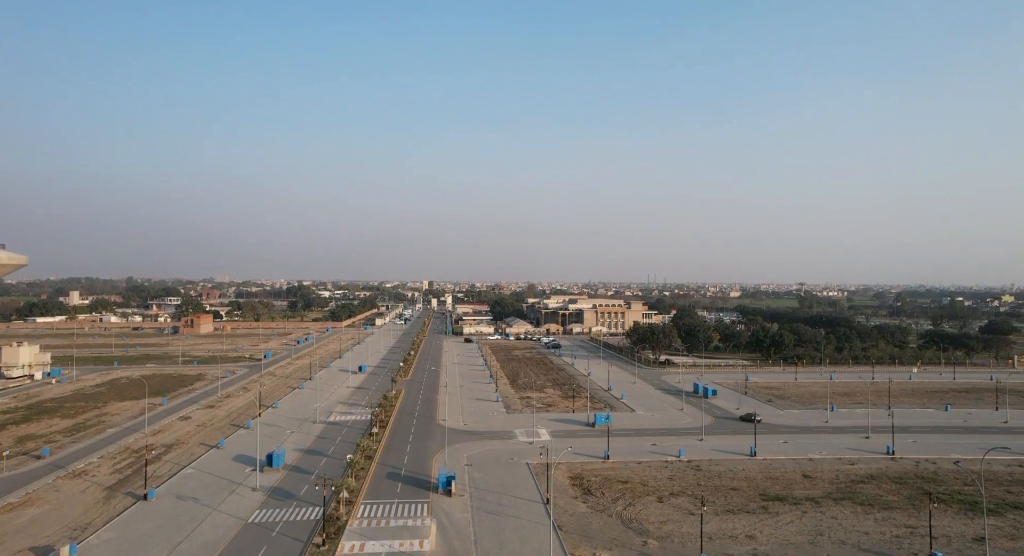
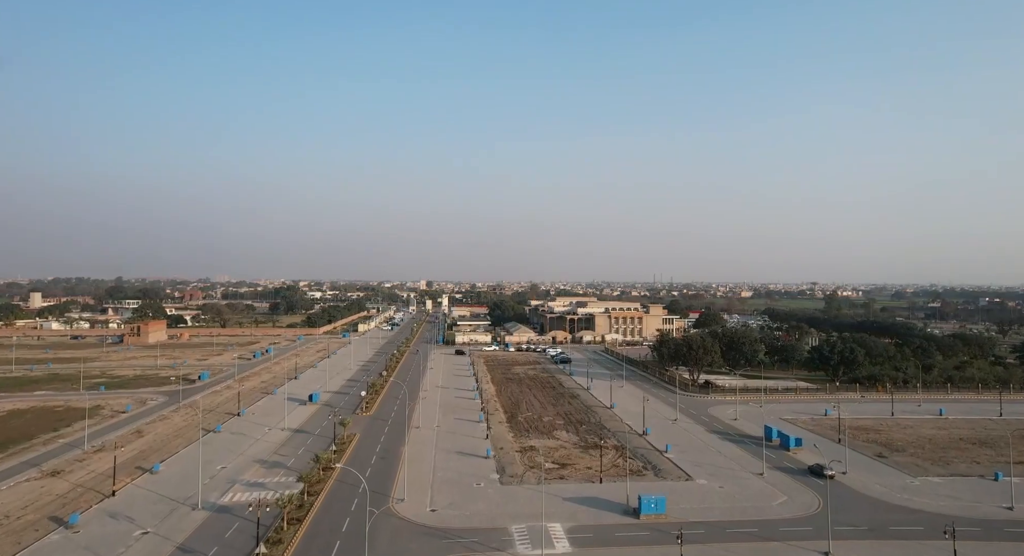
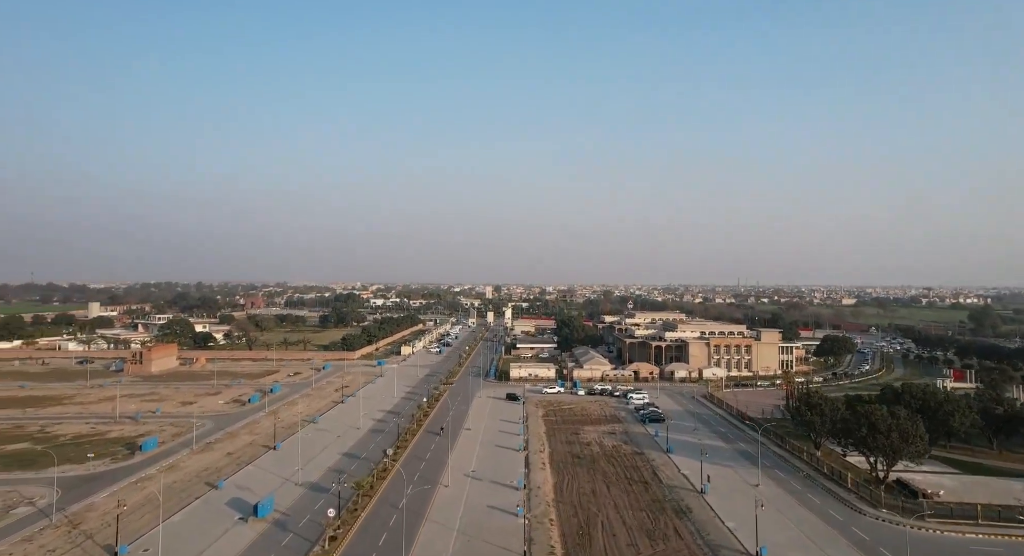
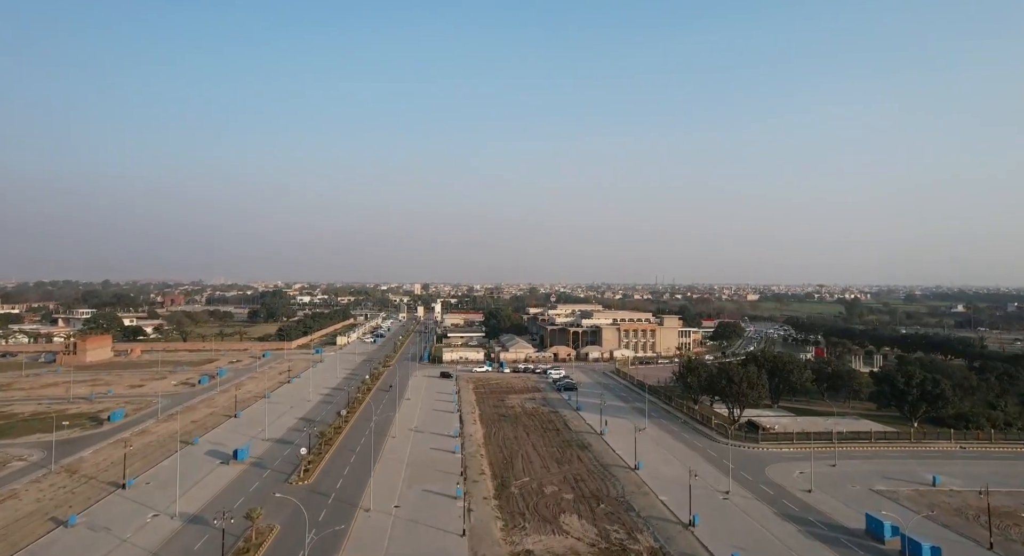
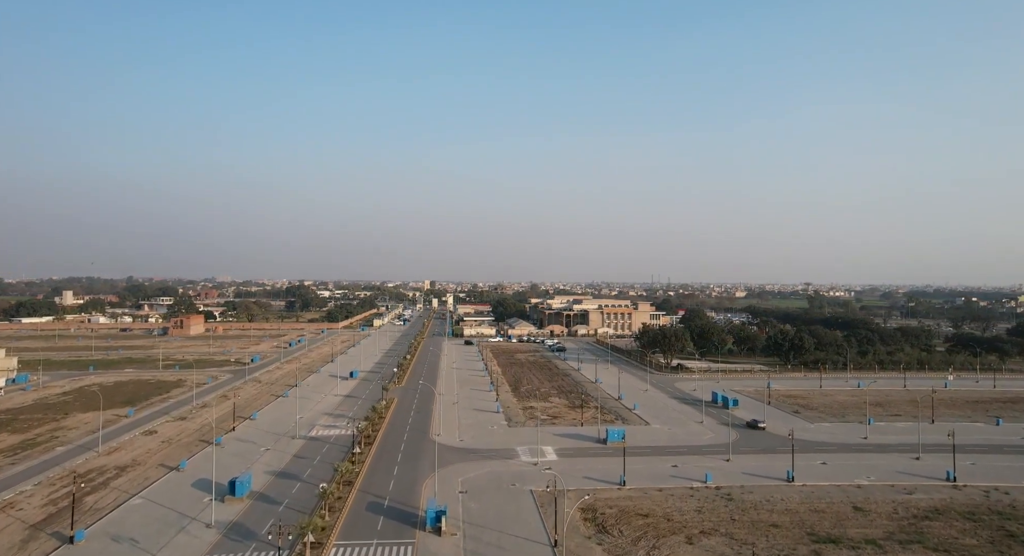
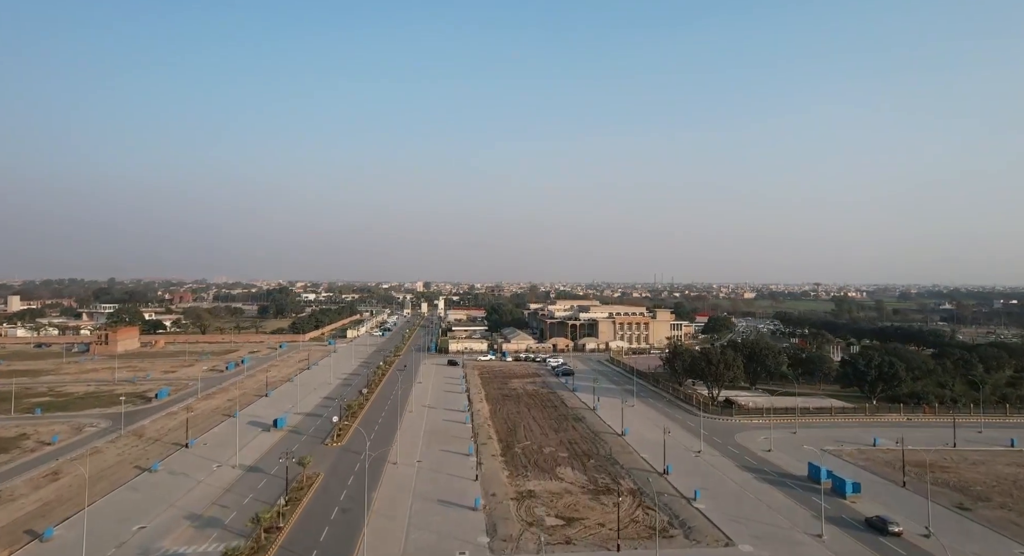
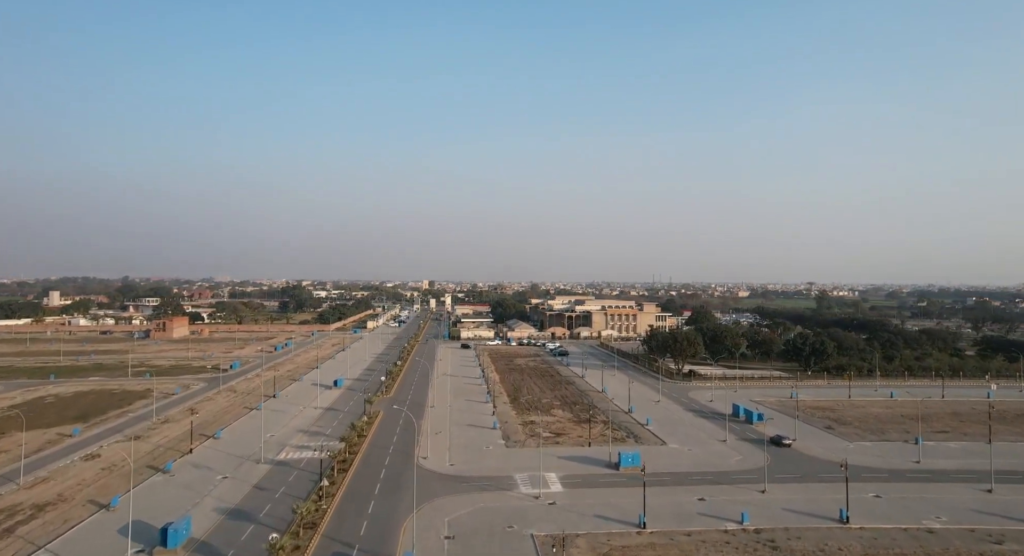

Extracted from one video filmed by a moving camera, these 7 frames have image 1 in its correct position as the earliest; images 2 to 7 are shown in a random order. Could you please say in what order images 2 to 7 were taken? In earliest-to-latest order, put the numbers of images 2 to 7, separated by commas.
5, 7, 2, 6, 4, 3
